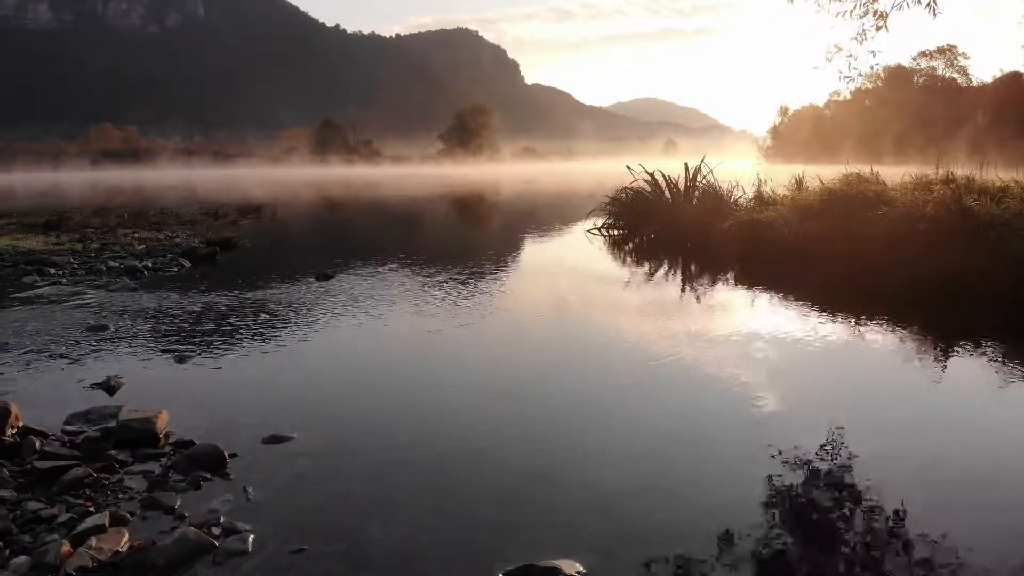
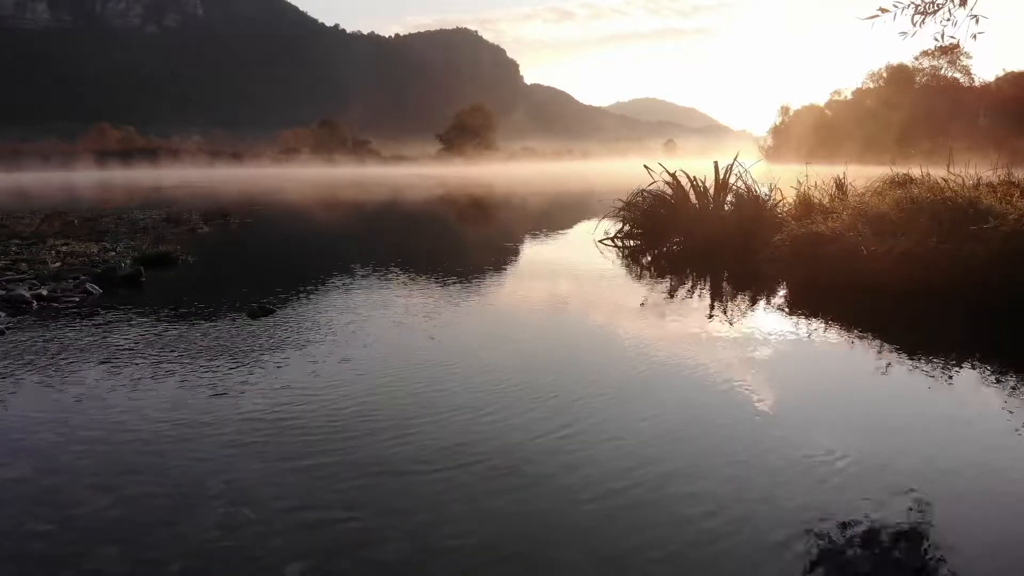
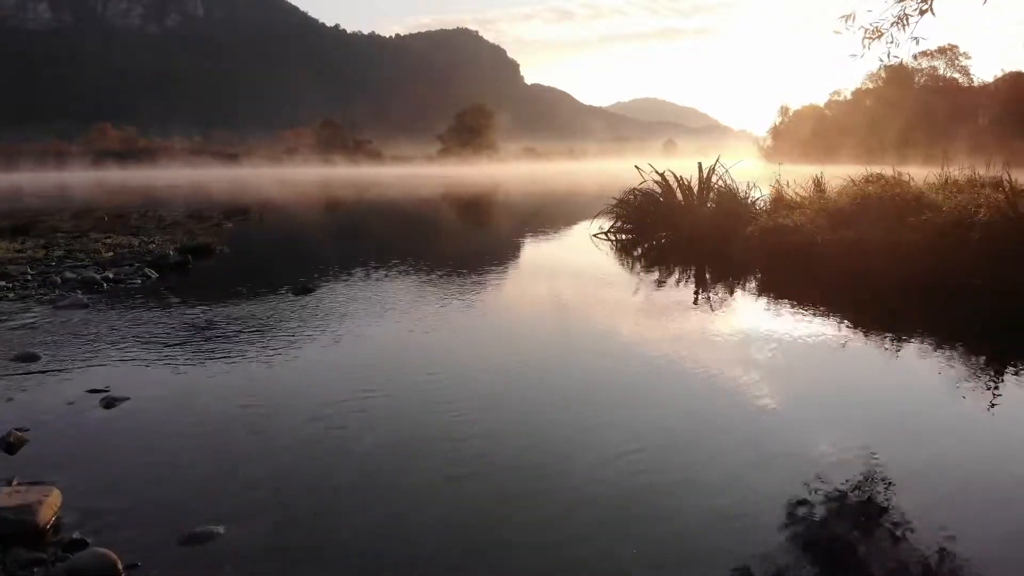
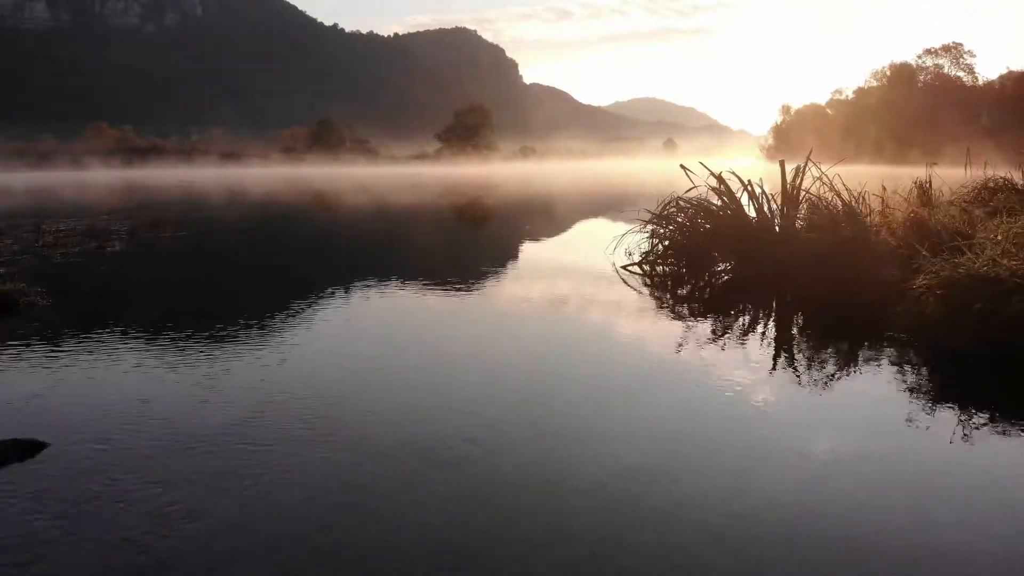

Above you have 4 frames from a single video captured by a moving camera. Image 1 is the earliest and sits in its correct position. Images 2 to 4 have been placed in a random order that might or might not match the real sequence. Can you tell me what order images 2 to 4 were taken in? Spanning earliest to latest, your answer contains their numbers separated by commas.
3, 2, 4
